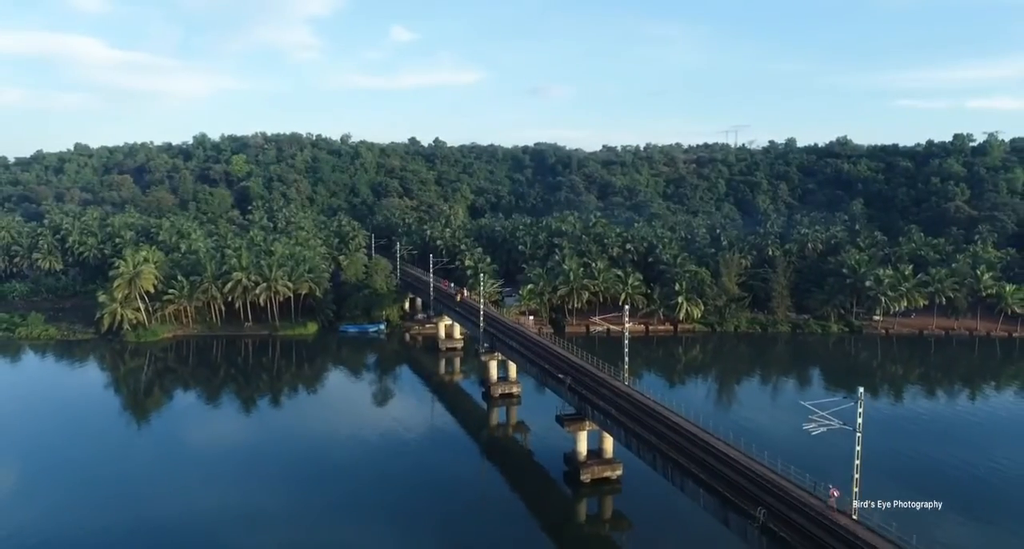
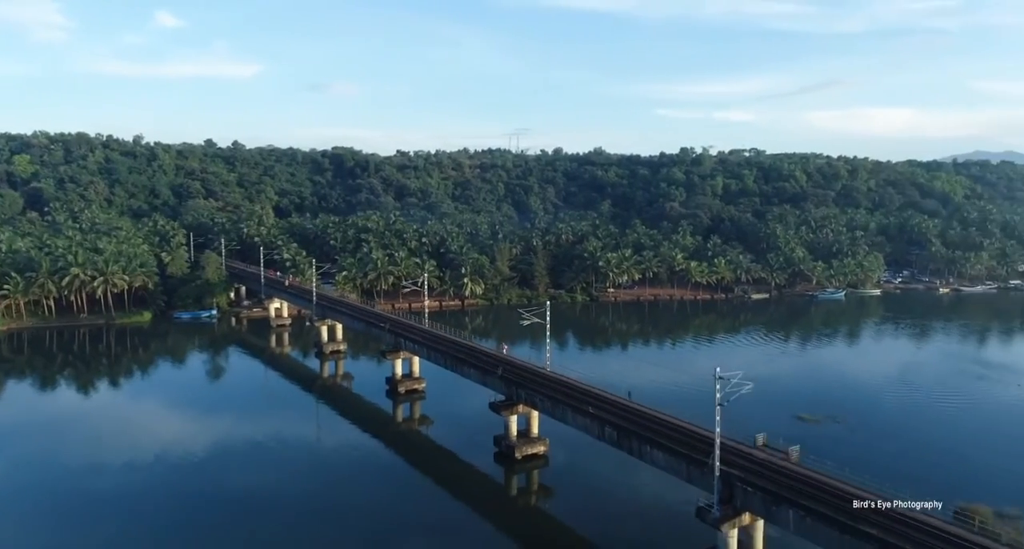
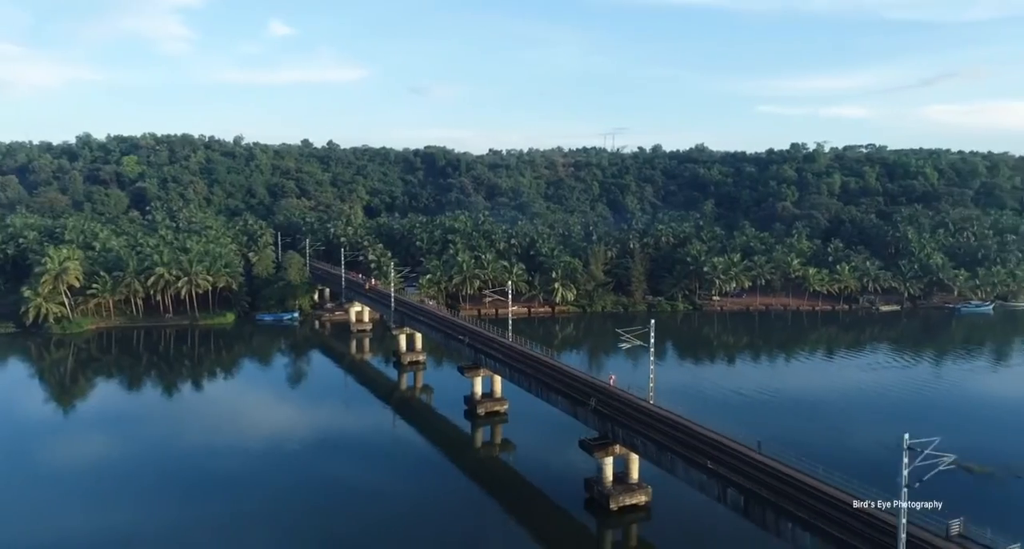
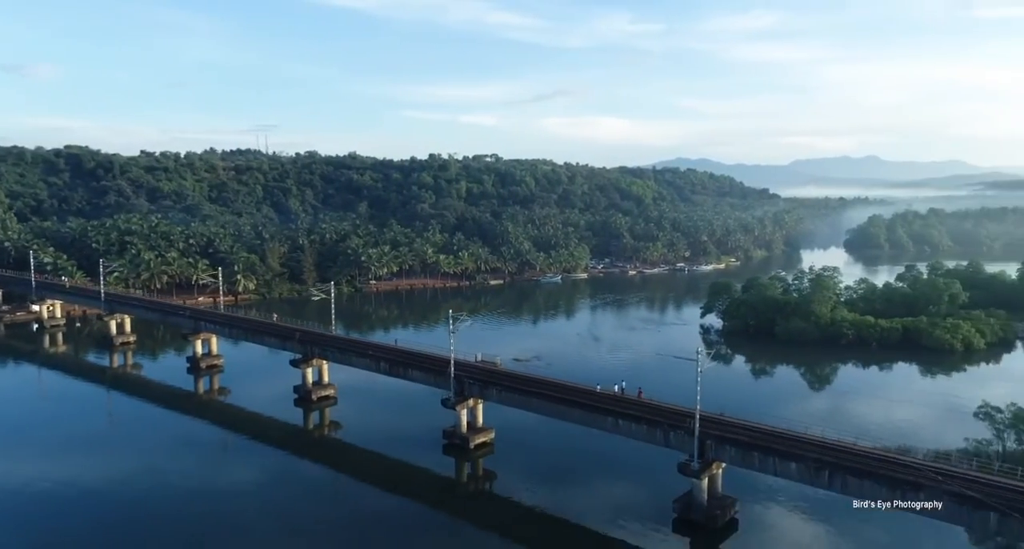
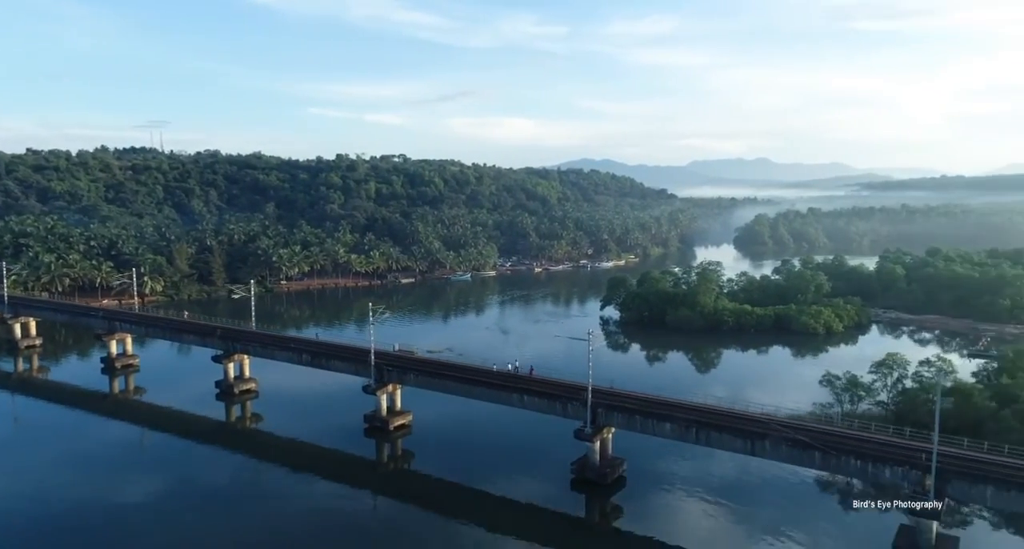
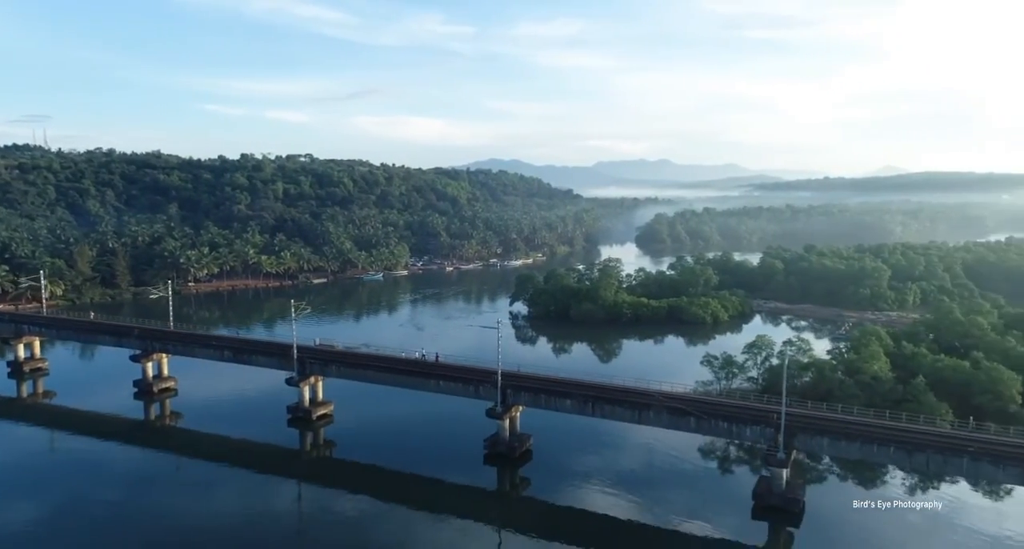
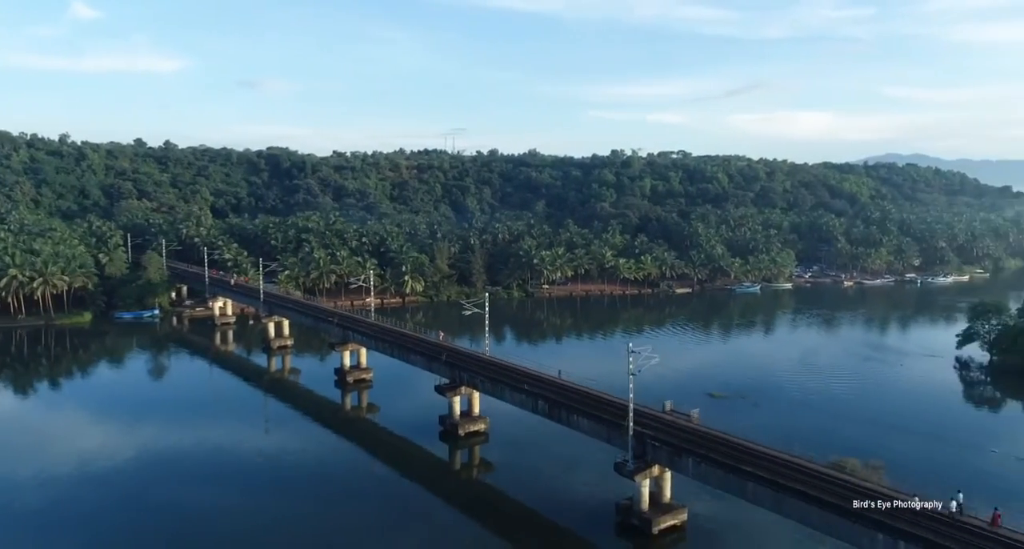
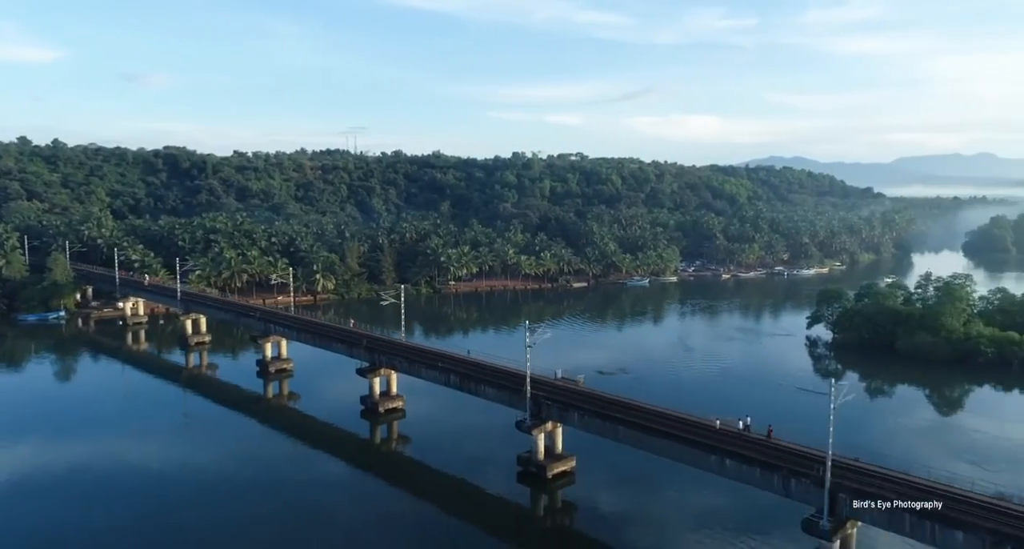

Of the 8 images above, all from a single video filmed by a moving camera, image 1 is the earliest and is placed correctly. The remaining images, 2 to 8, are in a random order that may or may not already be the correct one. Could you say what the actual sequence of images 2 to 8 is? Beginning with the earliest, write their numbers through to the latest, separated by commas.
3, 2, 7, 8, 4, 5, 6
